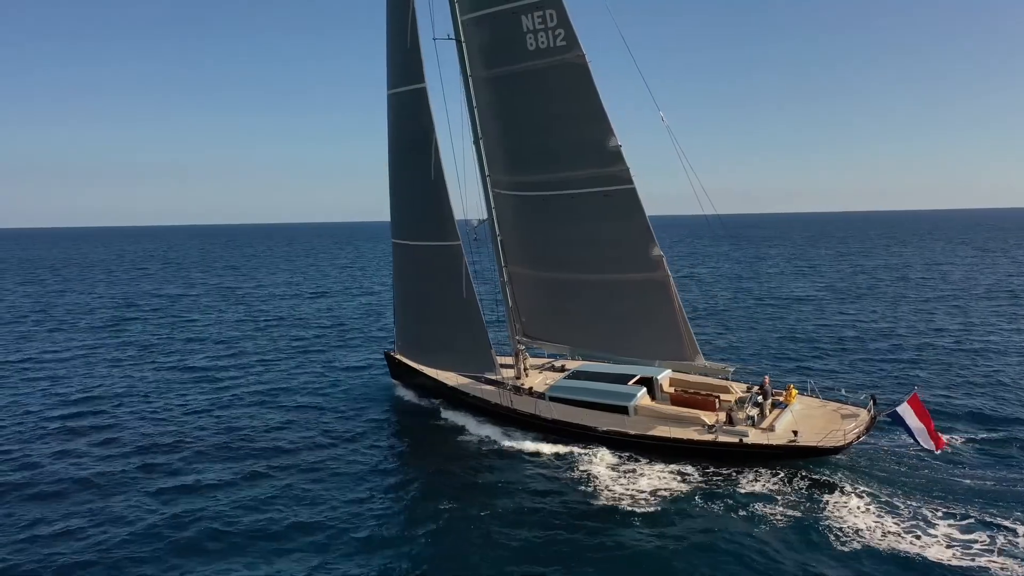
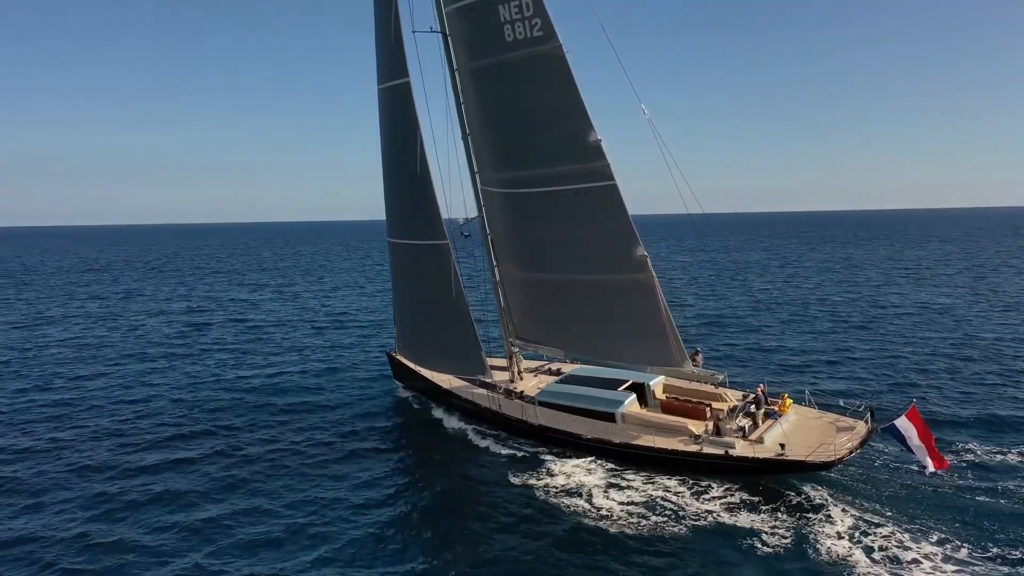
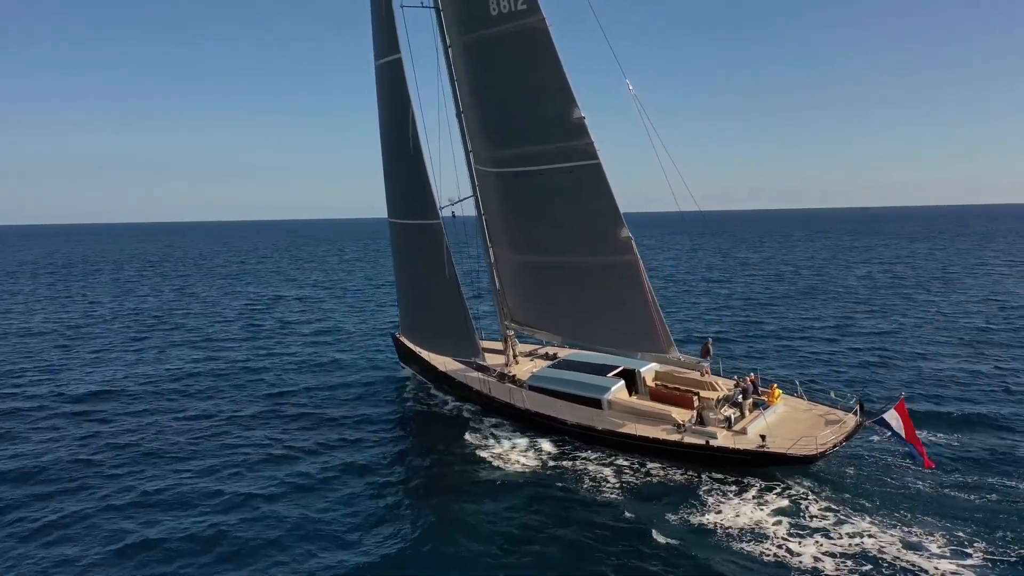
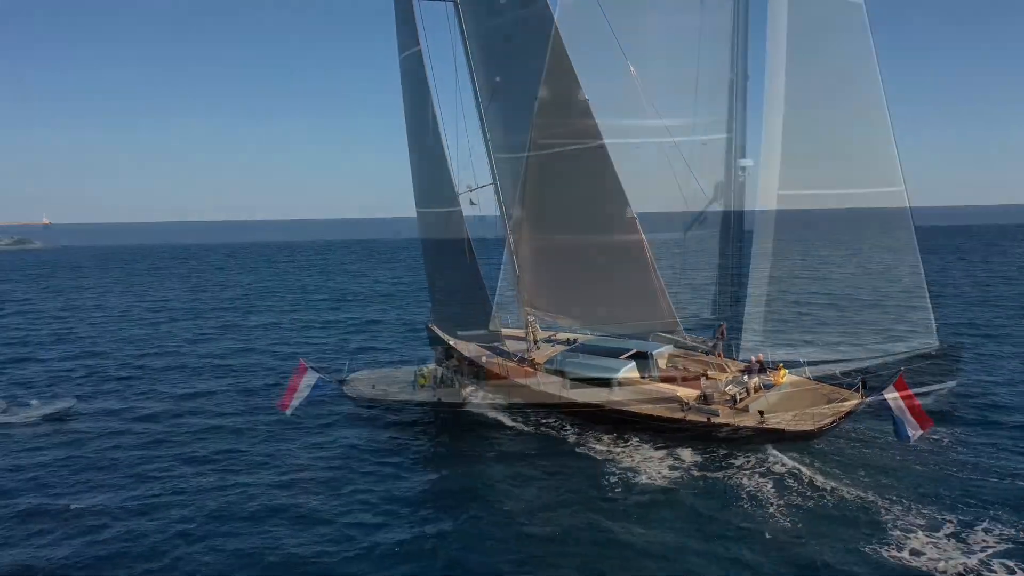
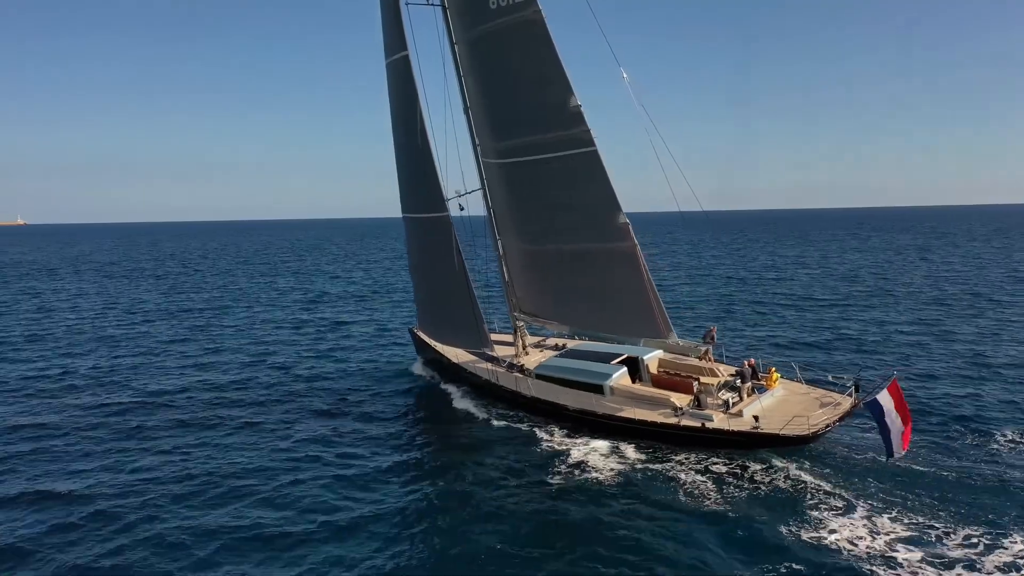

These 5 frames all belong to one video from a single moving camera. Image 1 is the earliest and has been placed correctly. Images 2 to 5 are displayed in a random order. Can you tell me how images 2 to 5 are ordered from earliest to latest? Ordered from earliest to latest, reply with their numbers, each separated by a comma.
2, 3, 5, 4
